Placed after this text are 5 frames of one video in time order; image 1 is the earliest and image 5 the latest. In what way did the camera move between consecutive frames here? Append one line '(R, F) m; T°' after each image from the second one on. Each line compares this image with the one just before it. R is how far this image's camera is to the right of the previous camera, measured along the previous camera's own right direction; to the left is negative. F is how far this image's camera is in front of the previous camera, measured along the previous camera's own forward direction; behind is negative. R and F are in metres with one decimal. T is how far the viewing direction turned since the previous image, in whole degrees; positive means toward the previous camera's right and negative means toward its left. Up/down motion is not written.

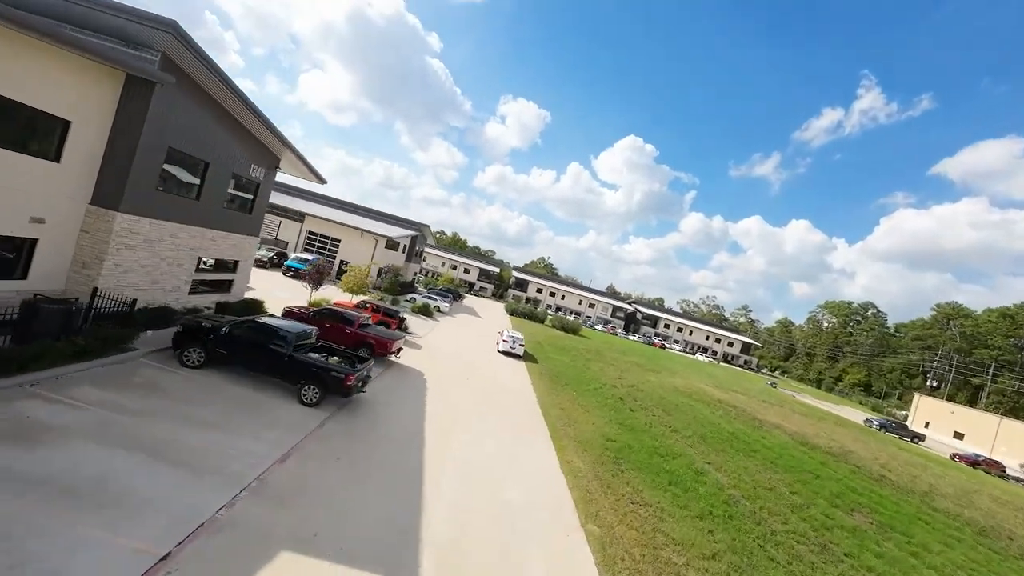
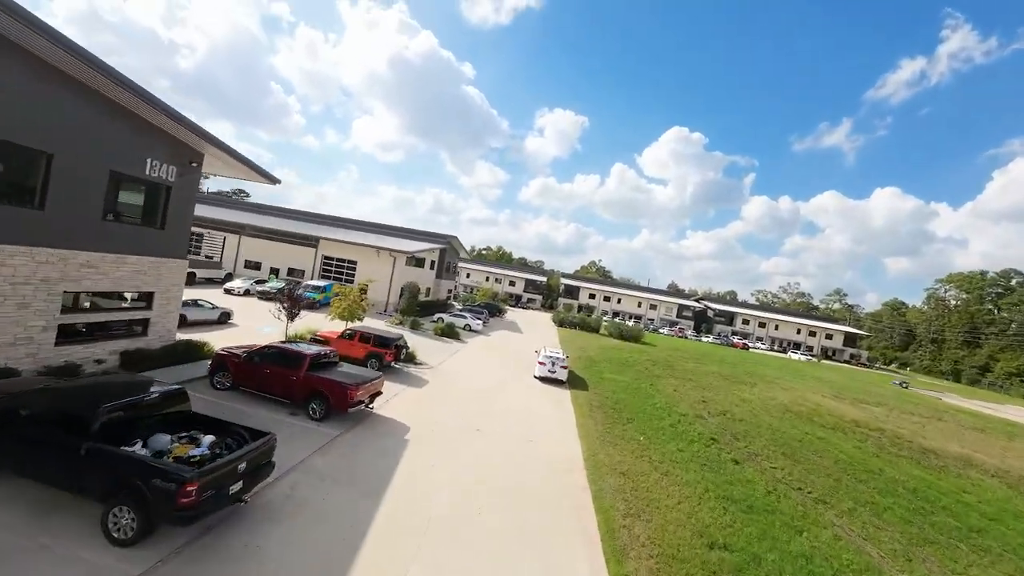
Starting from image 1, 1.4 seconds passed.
(+1.2, +5.6) m; -8°
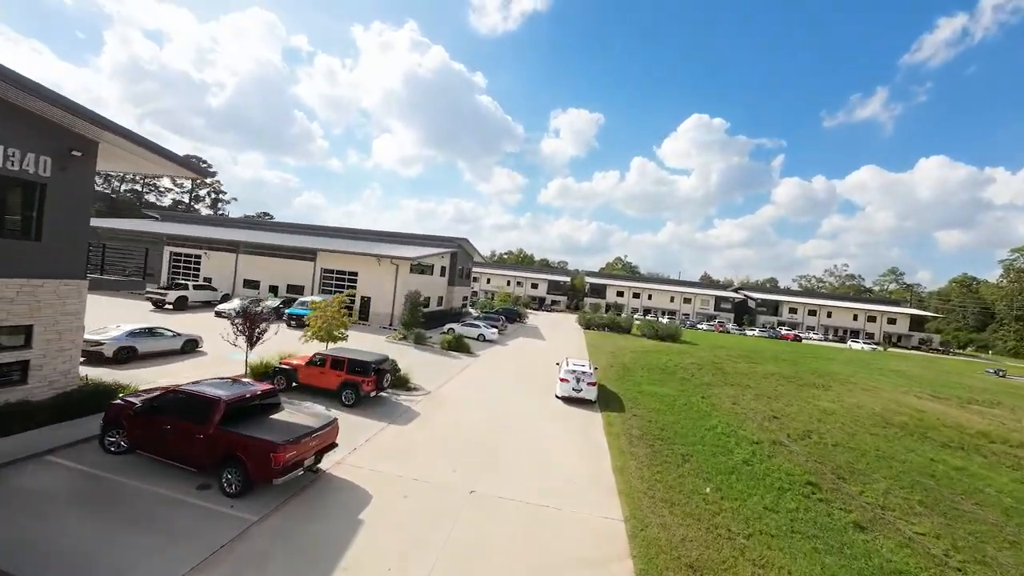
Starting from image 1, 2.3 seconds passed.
(+0.7, +3.6) m; -4°
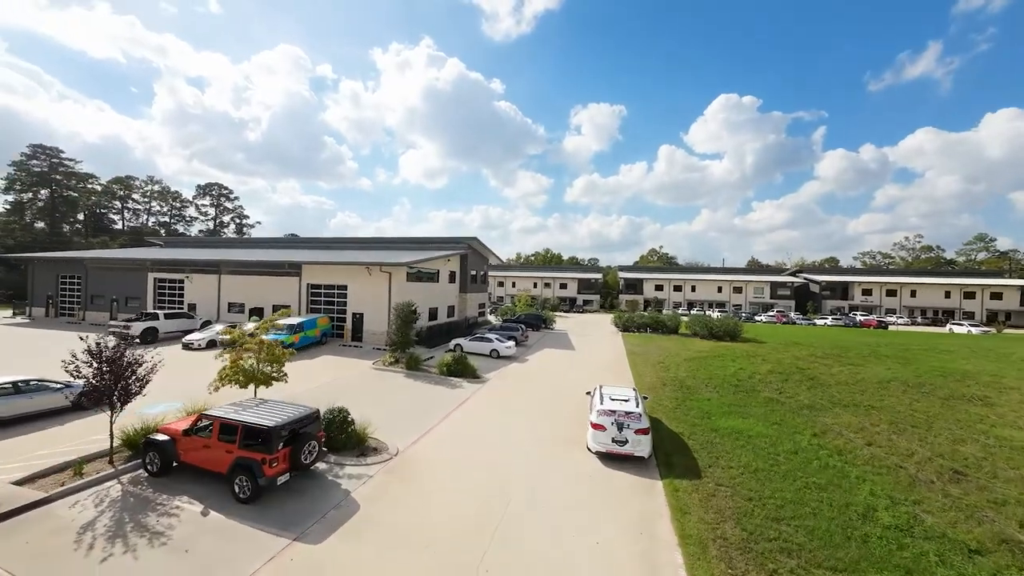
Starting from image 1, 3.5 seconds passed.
(+1.0, +5.3) m; -5°
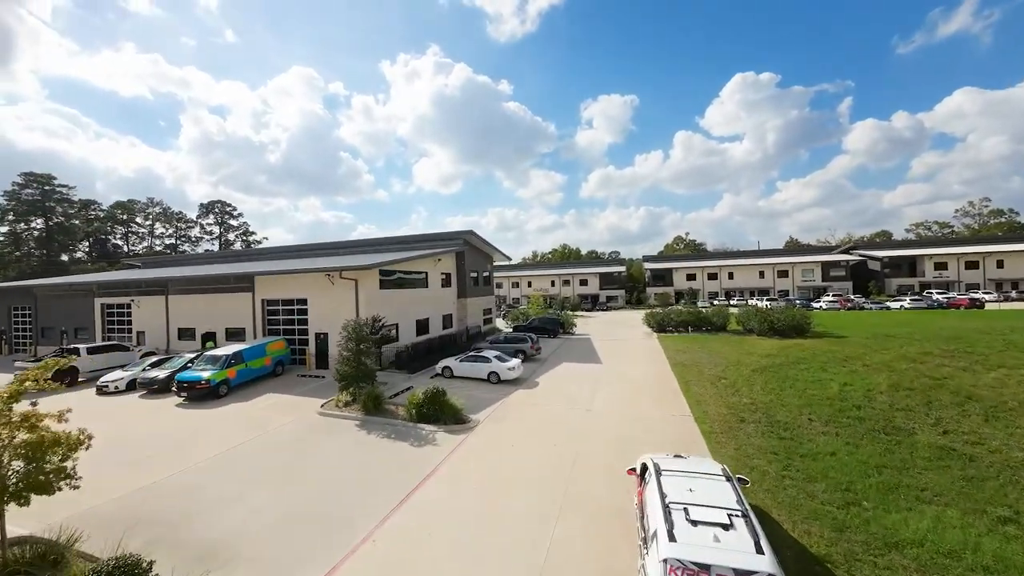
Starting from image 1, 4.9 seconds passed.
(+1.0, +5.7) m; -3°
